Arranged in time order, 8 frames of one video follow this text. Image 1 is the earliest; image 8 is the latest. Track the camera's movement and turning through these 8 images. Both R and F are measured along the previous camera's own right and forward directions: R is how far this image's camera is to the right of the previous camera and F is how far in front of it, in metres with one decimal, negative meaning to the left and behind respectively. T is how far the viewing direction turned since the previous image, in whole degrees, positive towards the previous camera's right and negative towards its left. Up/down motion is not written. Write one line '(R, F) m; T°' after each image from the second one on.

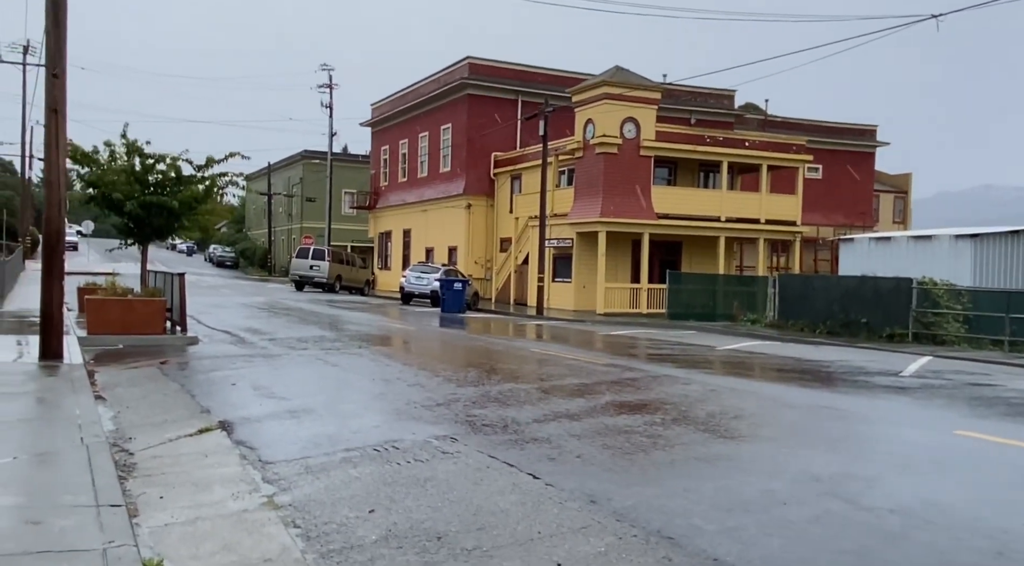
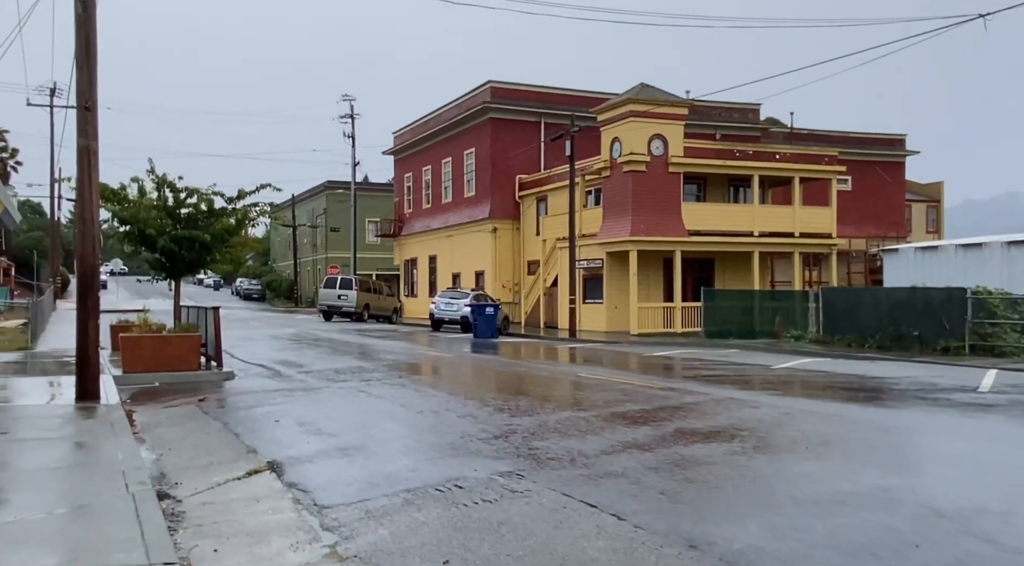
(-0.3, +0.5) m; -1°
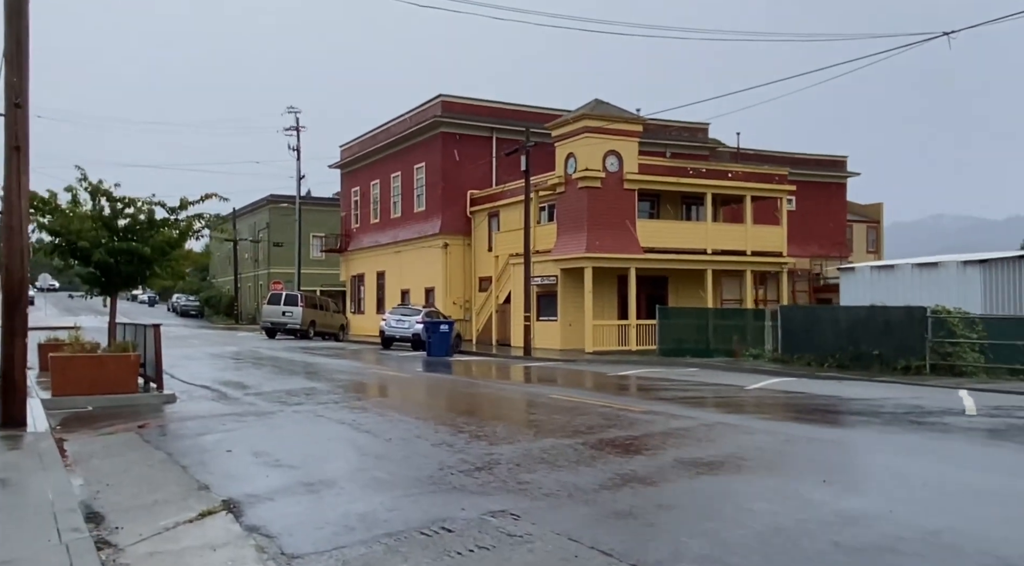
(-0.4, +0.7) m; +4°
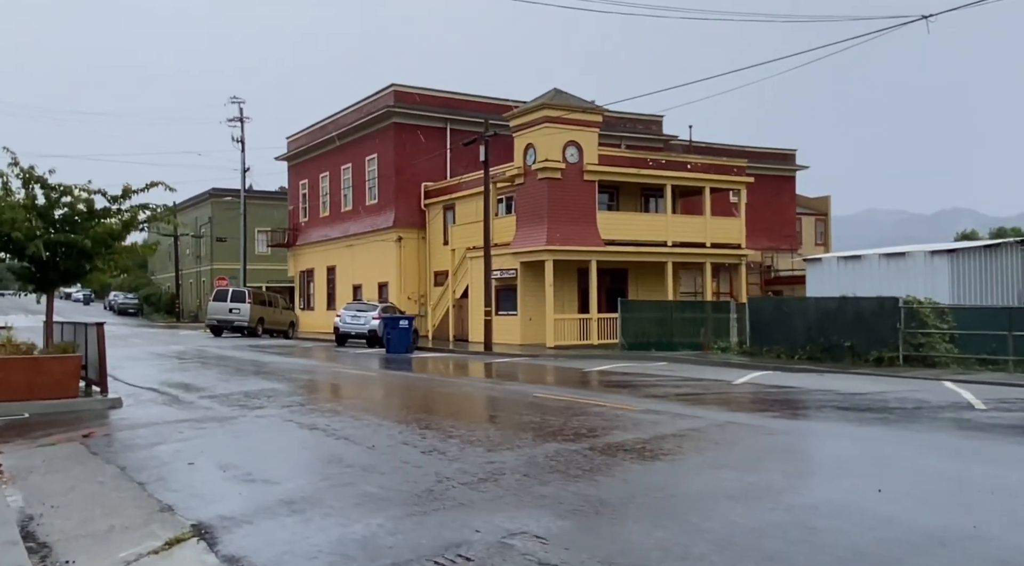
(-0.5, +0.8) m; +4°
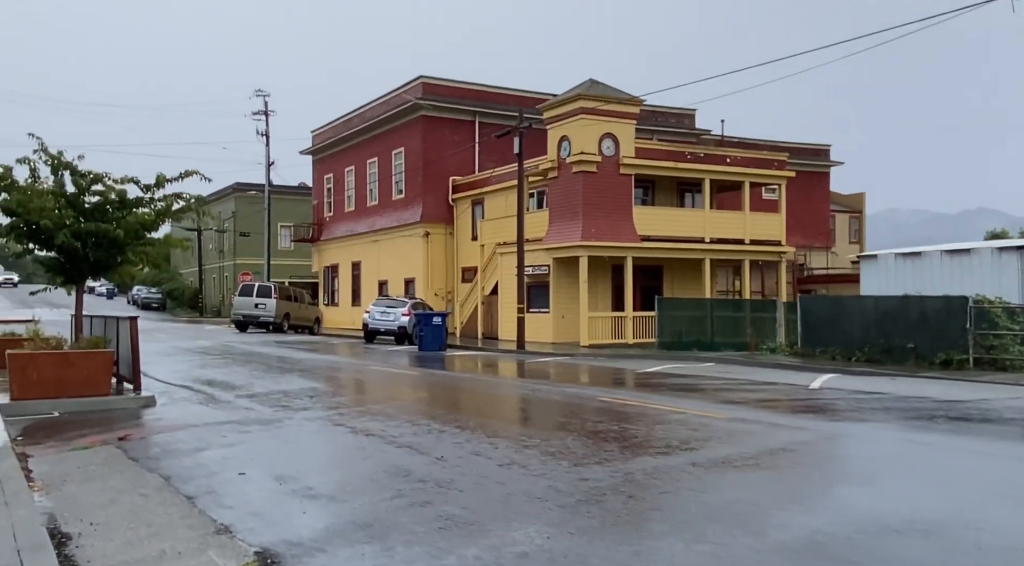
(-0.6, +0.9) m; -1°
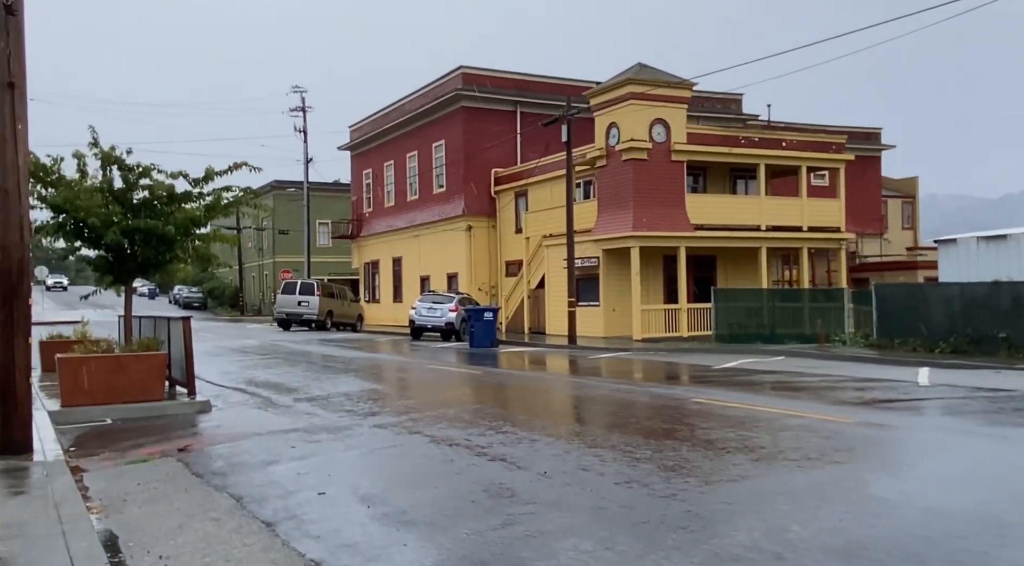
(-0.6, +0.9) m; -2°
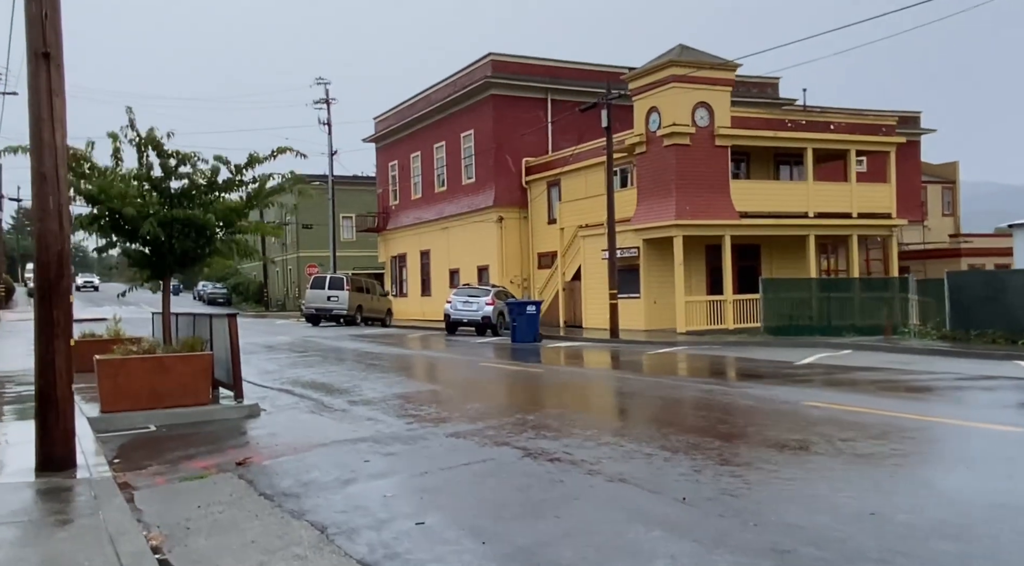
(-0.7, +1.0) m; -1°
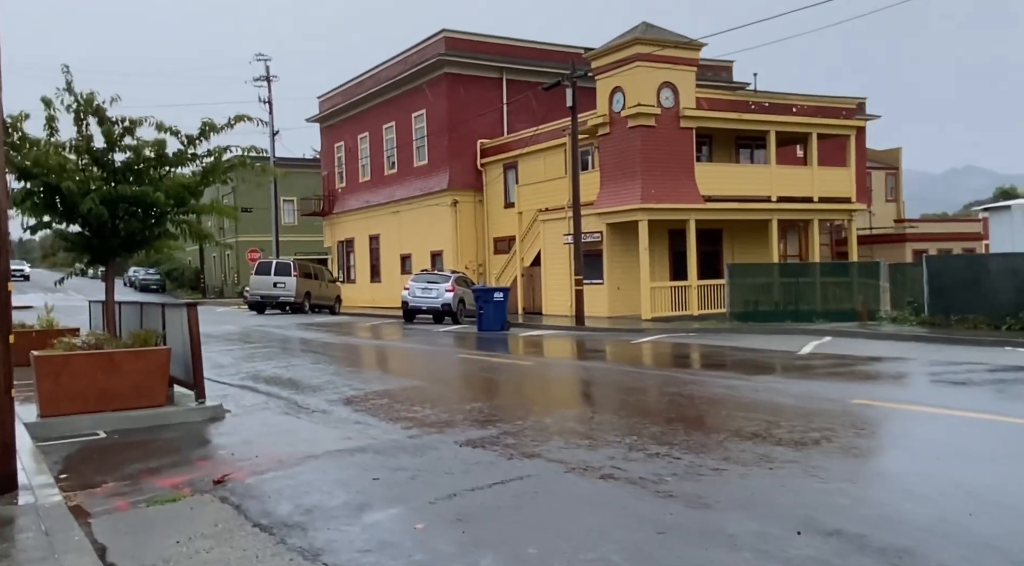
(-0.7, +1.1) m; +4°
